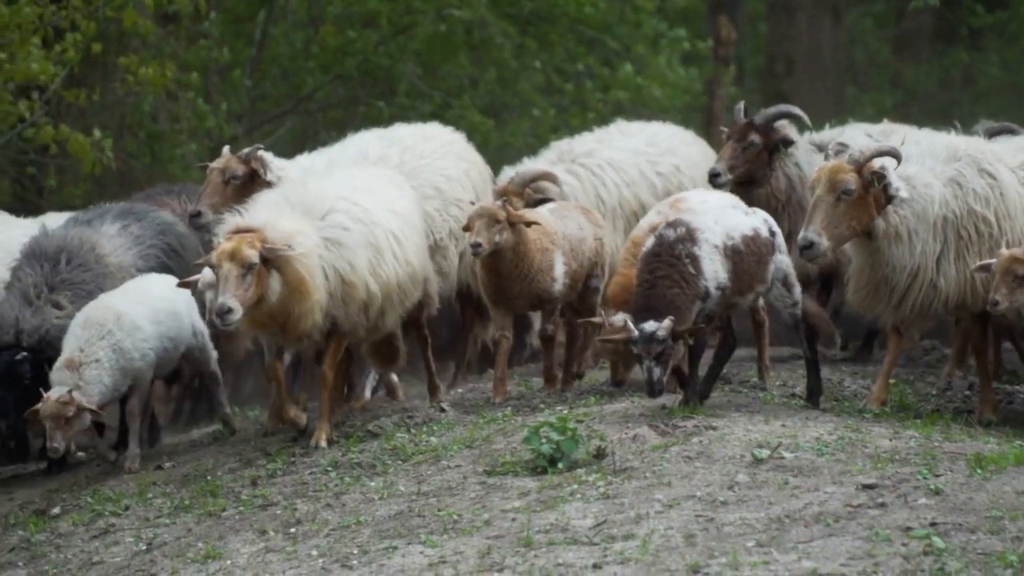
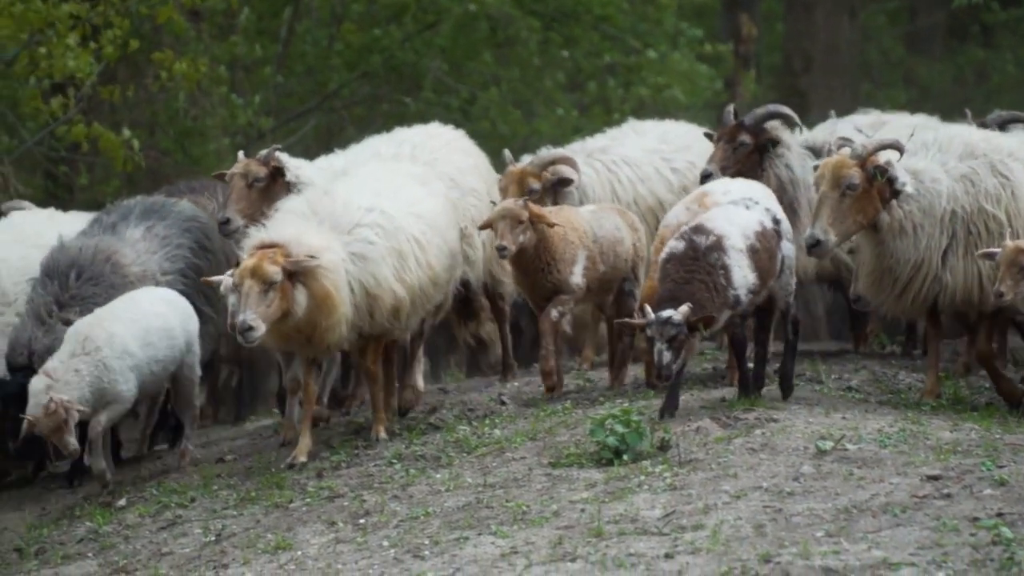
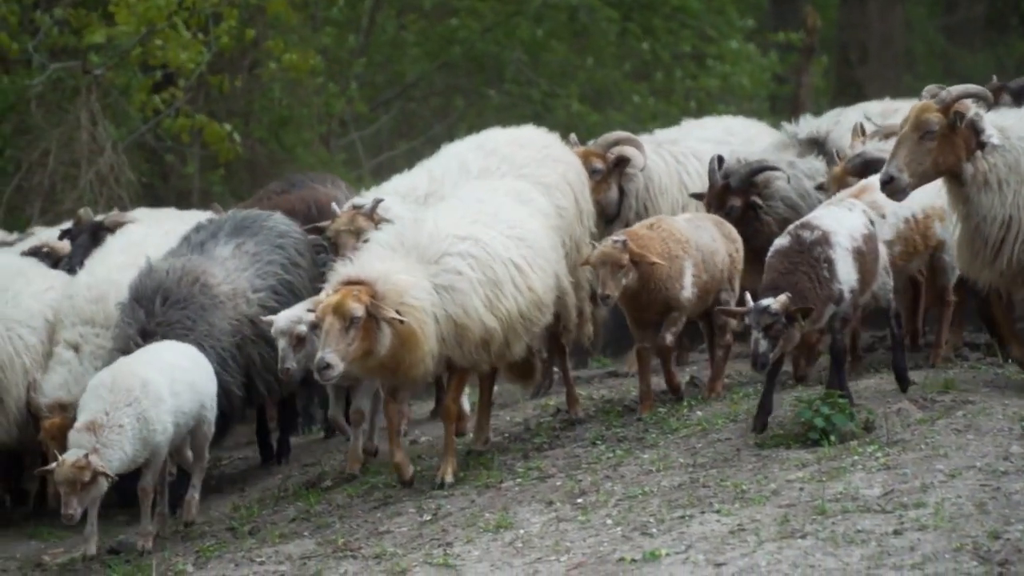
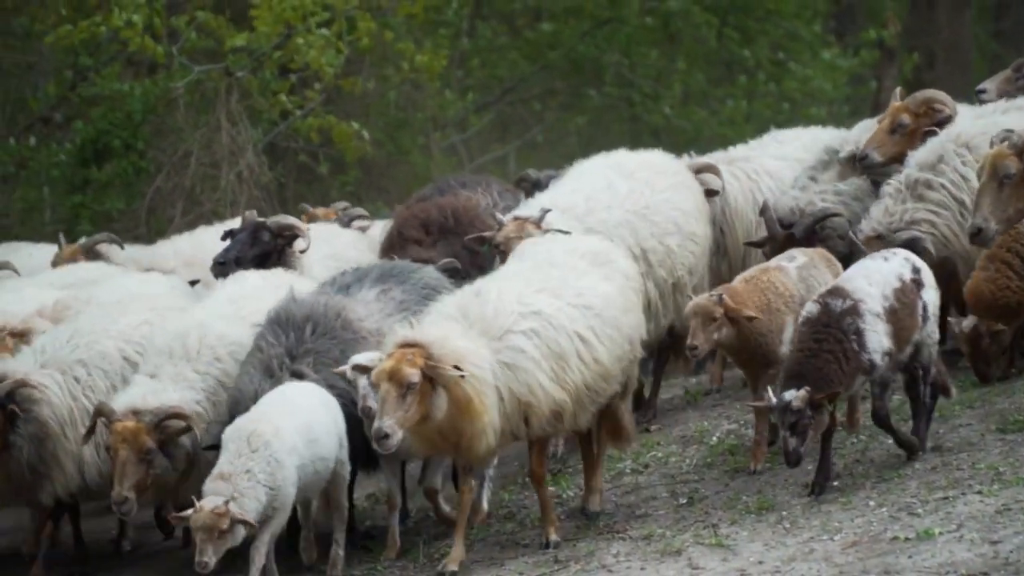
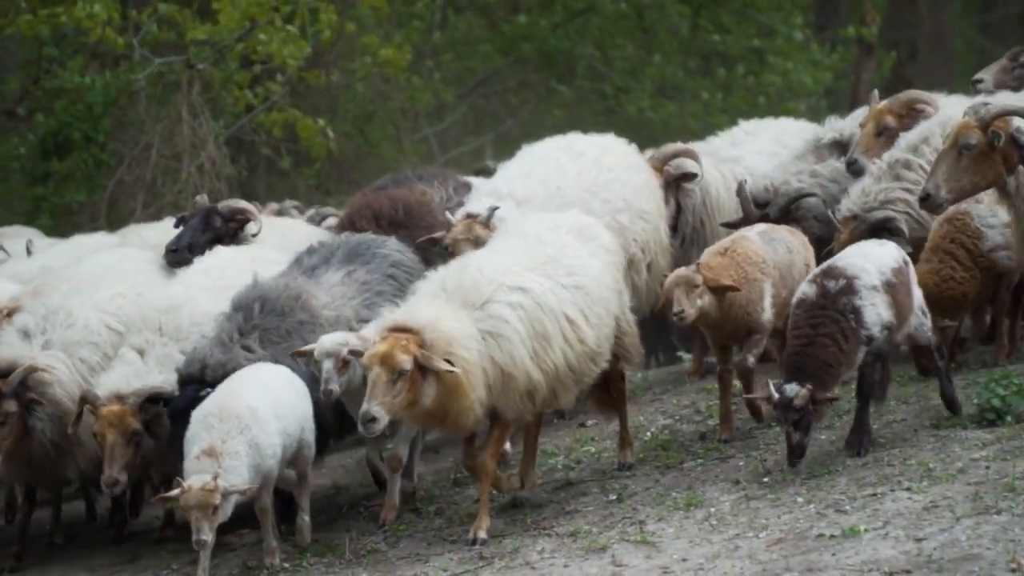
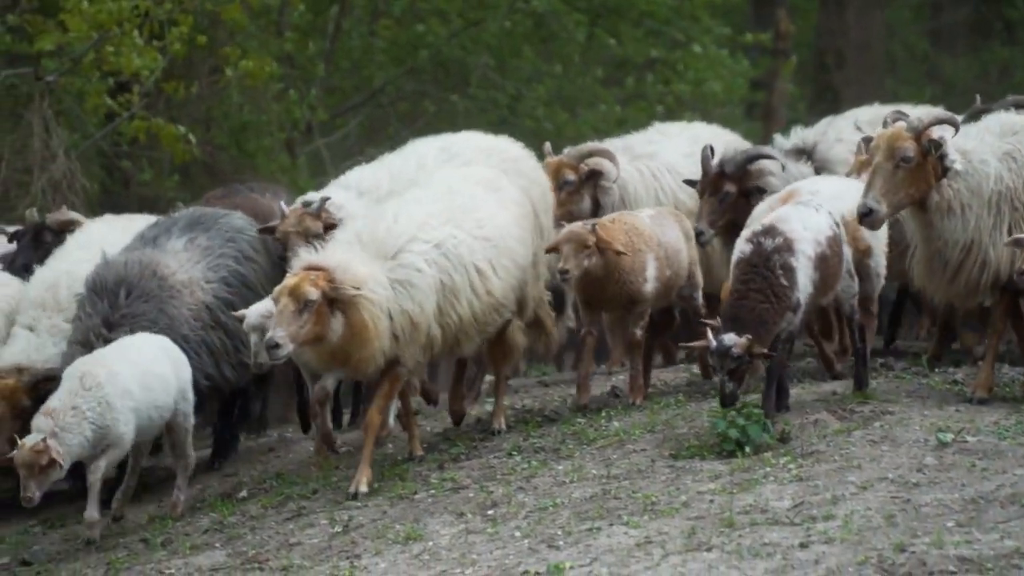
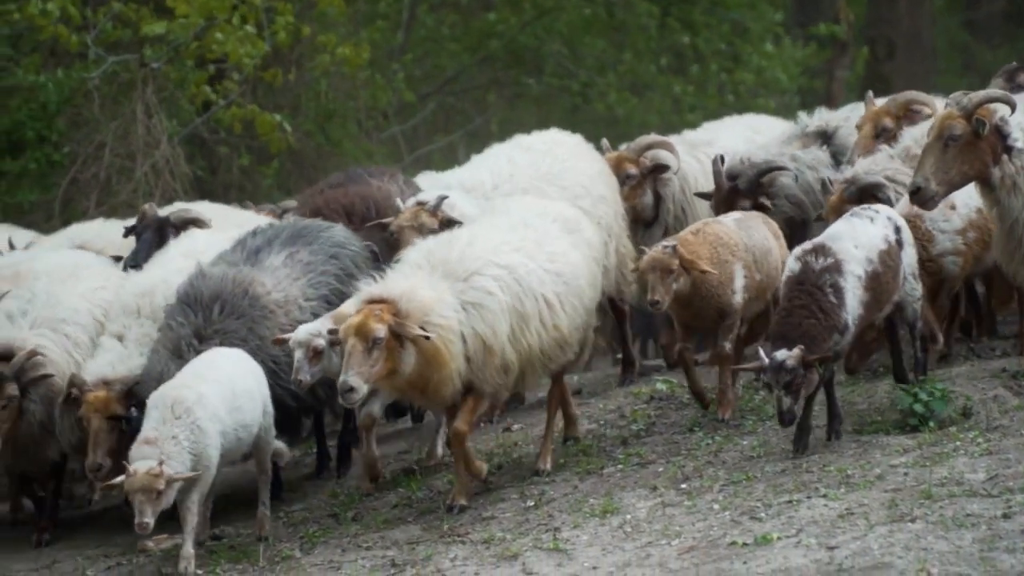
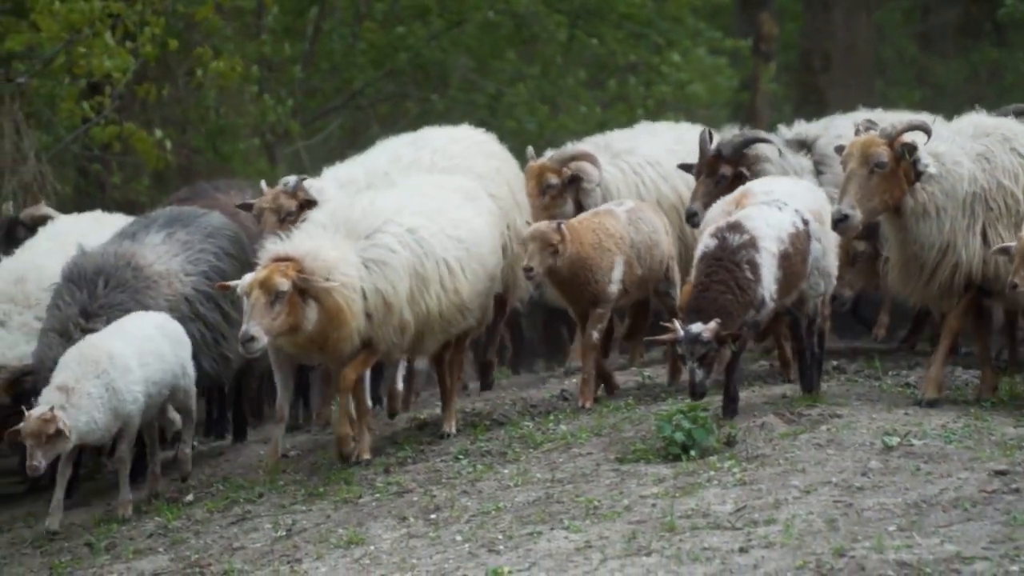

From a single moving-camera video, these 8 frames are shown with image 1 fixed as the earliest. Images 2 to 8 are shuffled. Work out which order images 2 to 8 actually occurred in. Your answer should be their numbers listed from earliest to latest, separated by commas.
2, 8, 6, 3, 7, 5, 4
